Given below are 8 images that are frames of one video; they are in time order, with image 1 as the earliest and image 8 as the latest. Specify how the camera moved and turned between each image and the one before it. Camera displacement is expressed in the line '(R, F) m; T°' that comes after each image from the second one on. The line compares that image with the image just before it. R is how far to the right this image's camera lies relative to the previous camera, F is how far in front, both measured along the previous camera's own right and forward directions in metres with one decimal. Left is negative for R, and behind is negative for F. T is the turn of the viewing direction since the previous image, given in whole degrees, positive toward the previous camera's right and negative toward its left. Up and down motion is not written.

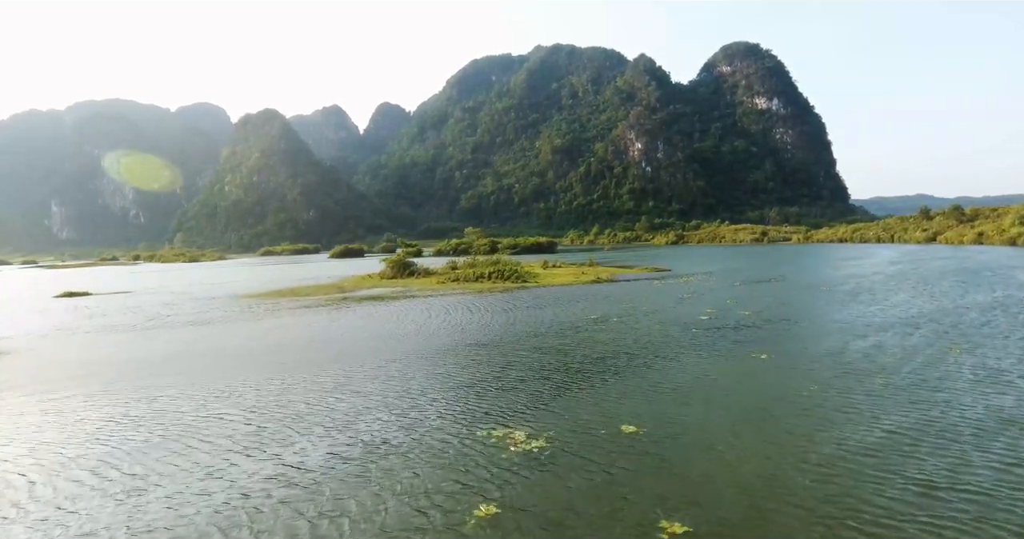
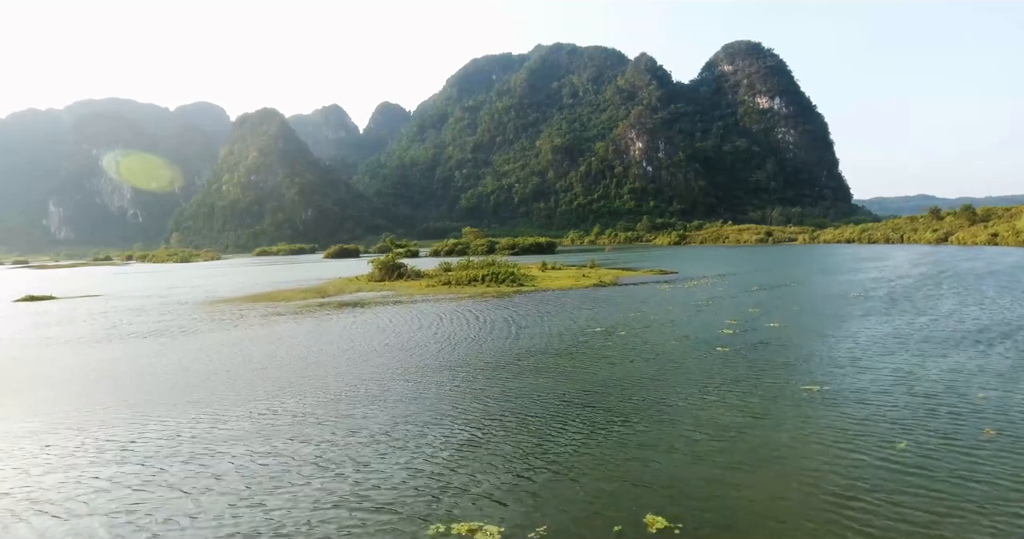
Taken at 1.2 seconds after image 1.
(+0.3, +3.1) m; 0°
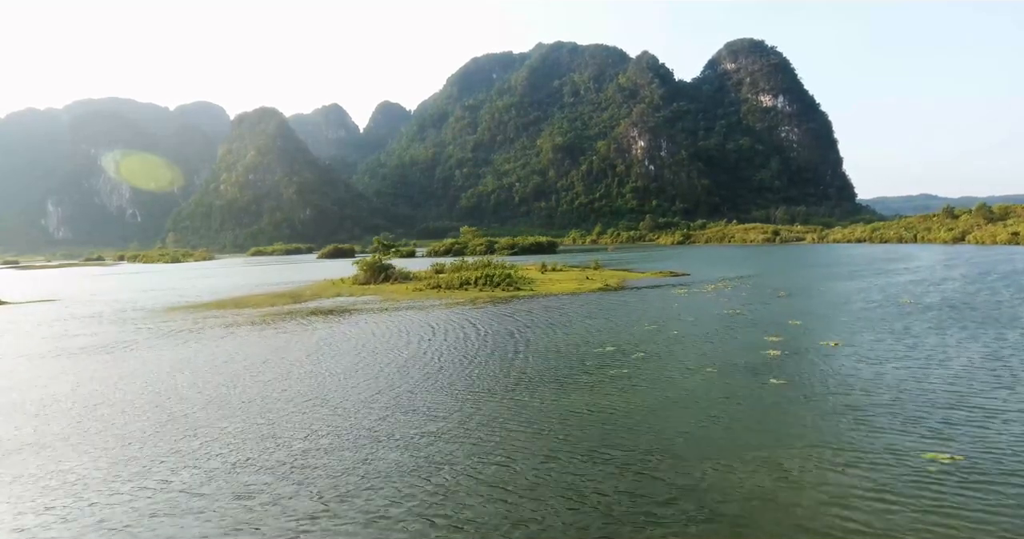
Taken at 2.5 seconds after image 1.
(+0.2, +3.8) m; 0°
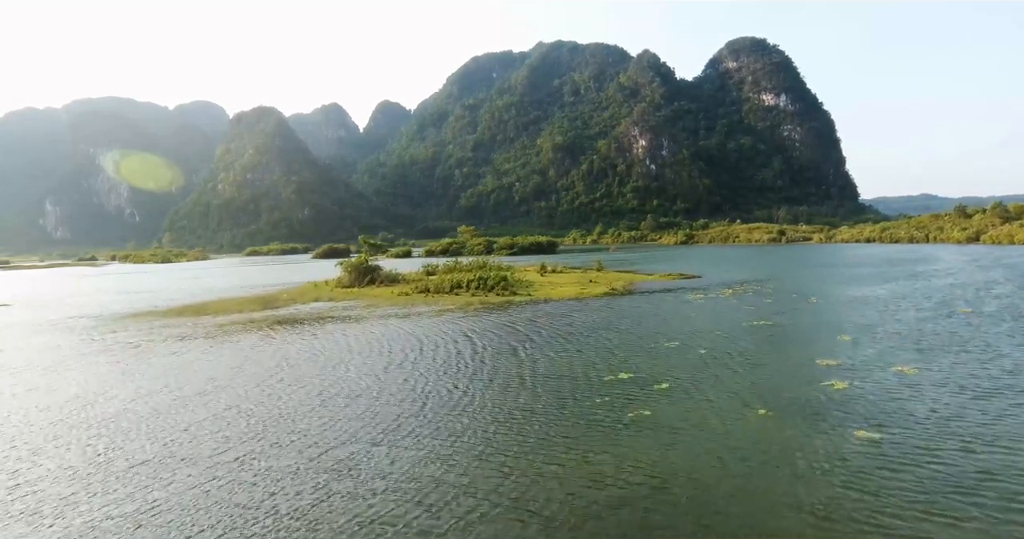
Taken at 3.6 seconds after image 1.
(+0.2, +3.3) m; 0°
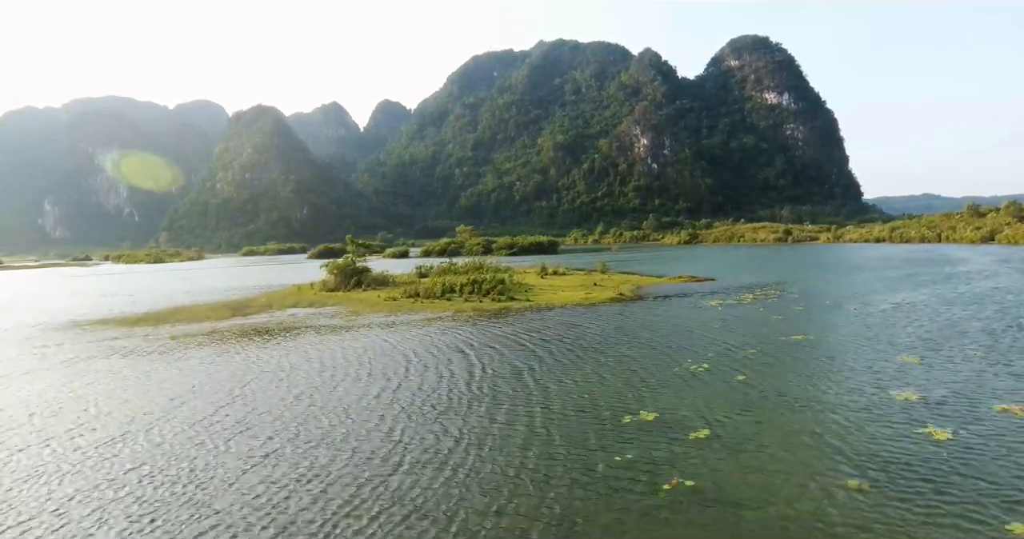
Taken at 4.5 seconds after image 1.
(+0.1, +2.9) m; 0°
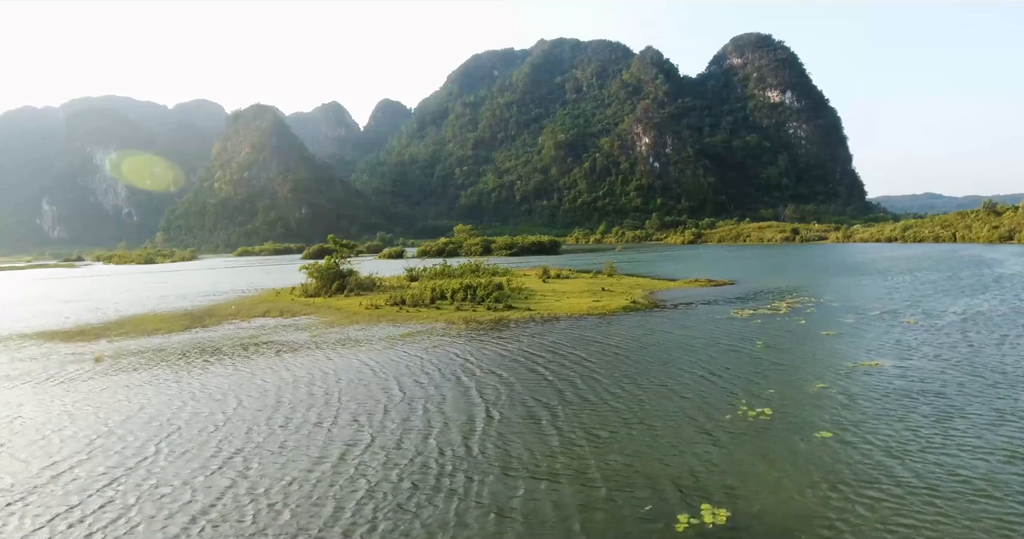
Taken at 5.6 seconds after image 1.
(+0.1, +3.5) m; 0°
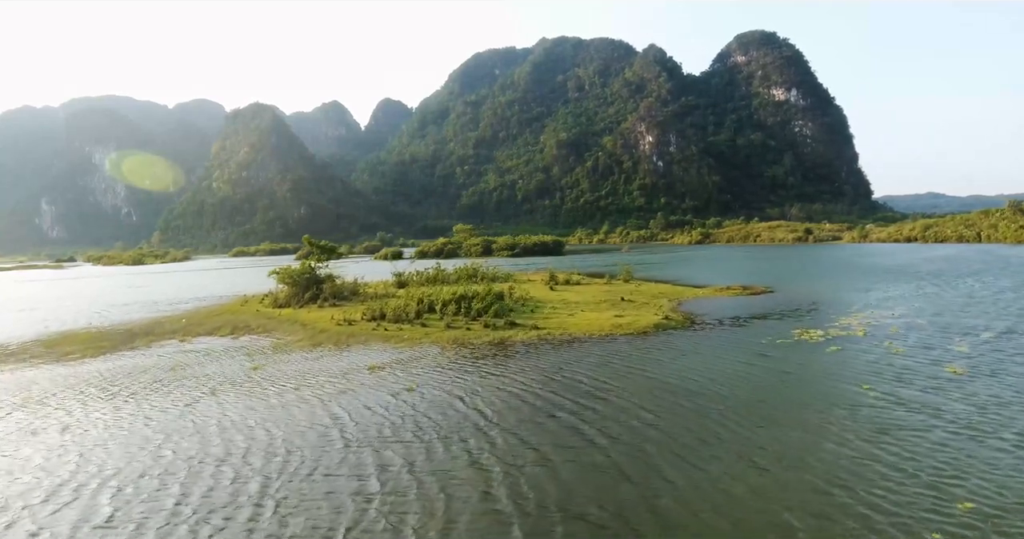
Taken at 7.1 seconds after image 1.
(-0.1, +4.7) m; 0°
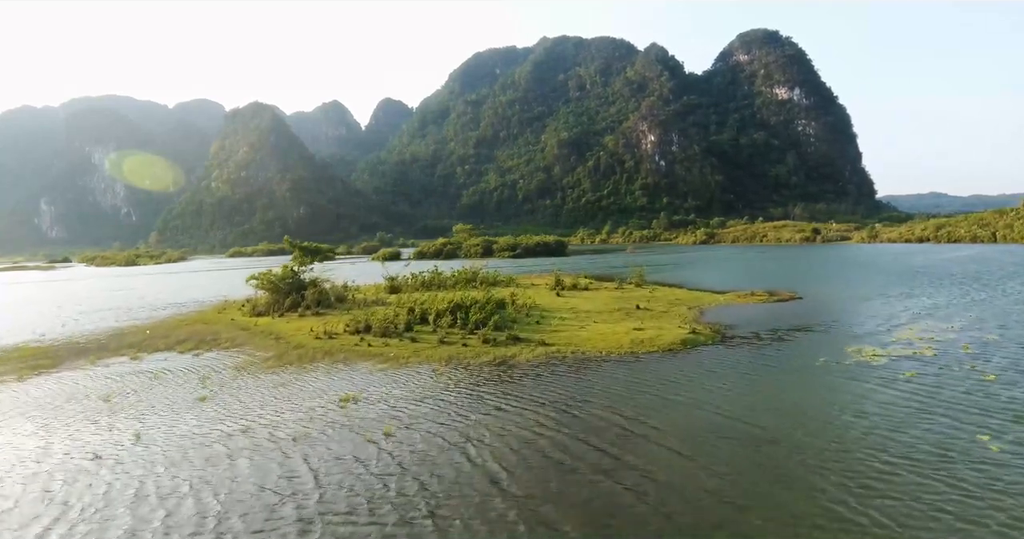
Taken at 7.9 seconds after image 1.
(-0.1, +2.7) m; 0°
